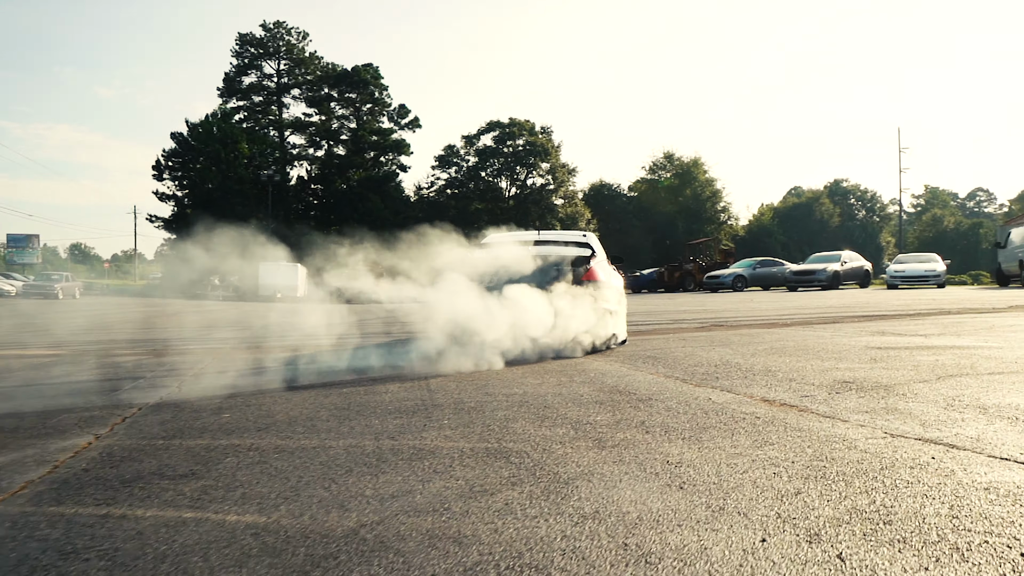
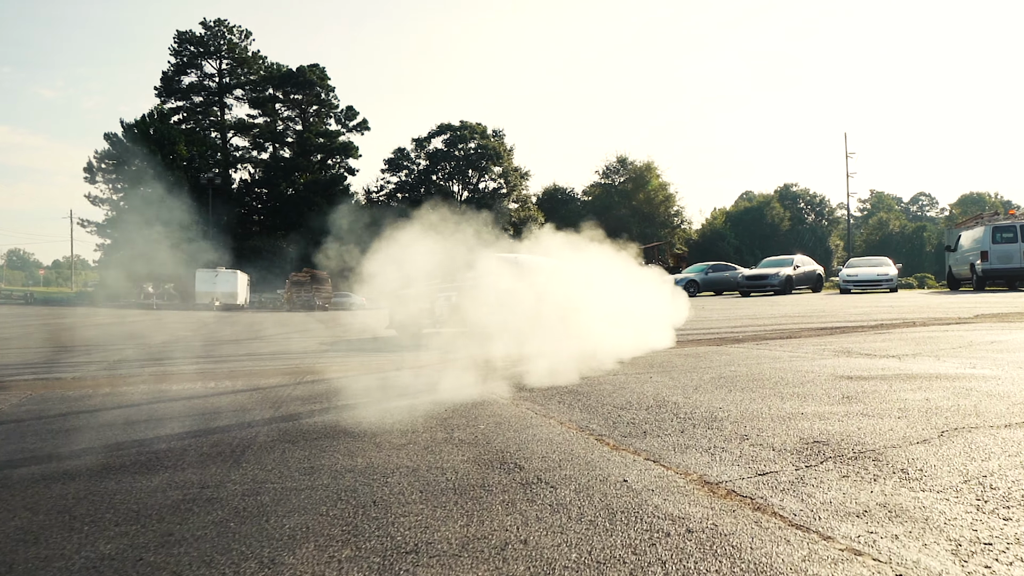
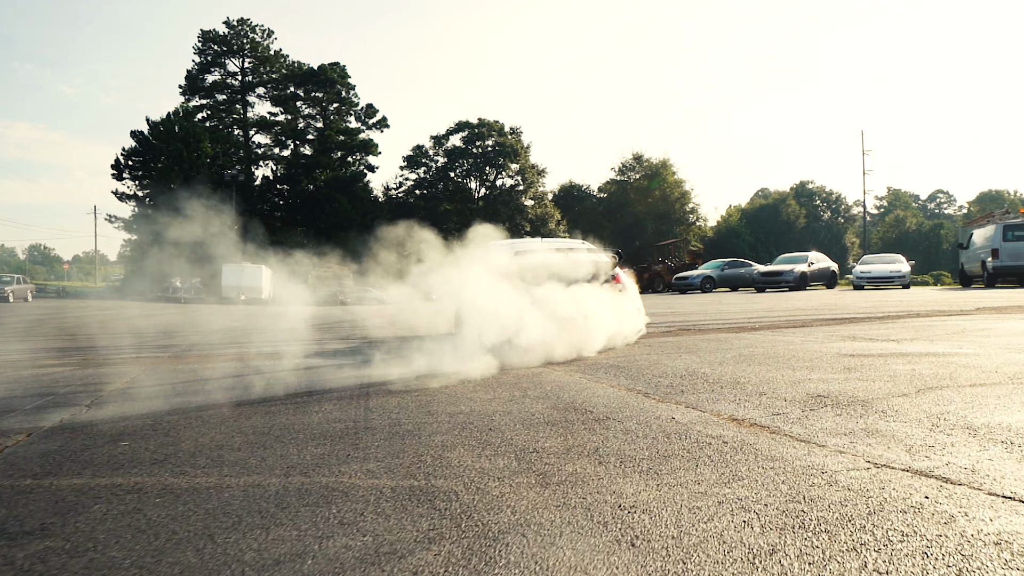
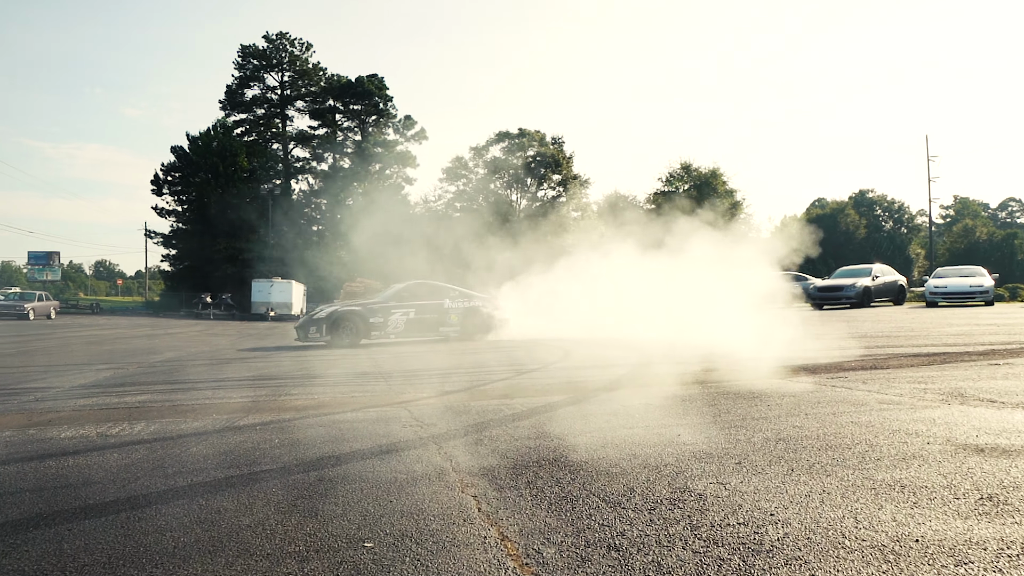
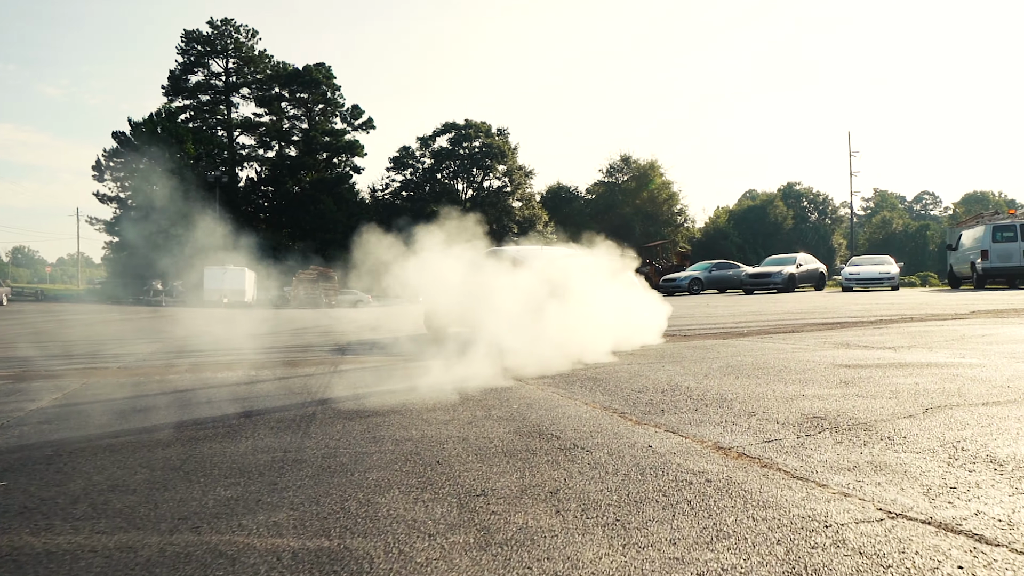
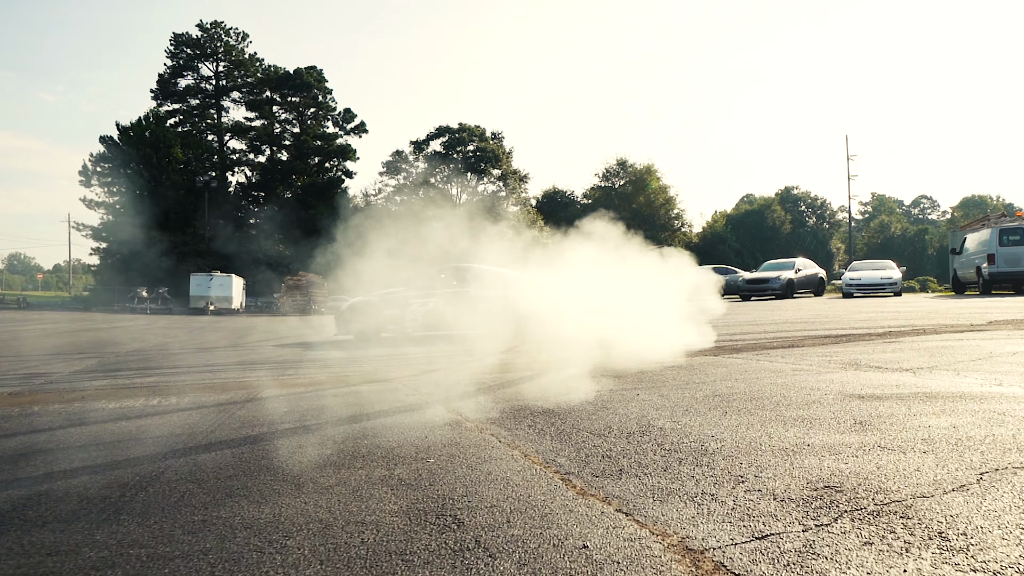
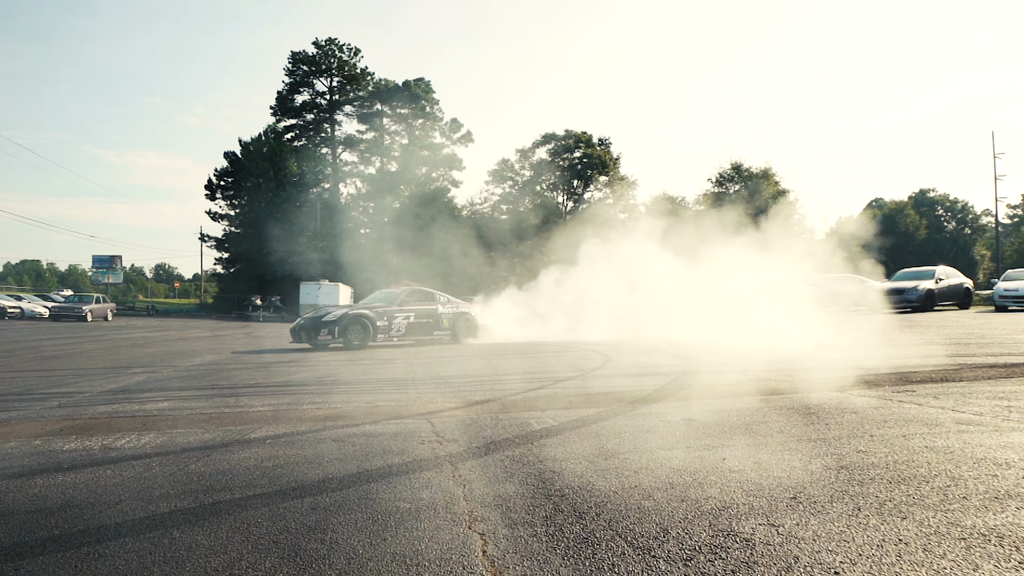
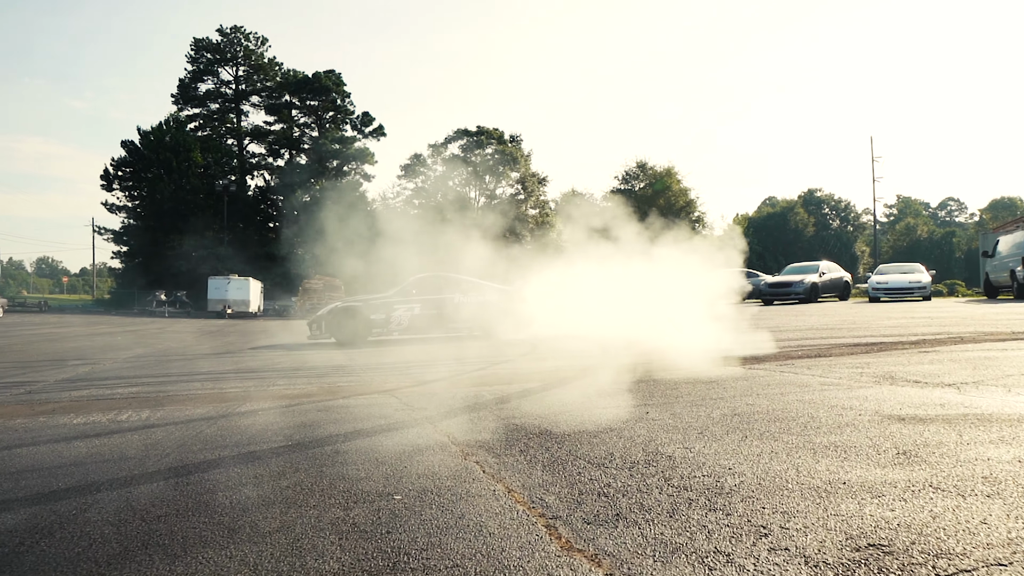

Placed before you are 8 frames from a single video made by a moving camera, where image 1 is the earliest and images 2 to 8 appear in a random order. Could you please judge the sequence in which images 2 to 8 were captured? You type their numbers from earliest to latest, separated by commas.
3, 5, 2, 6, 8, 4, 7
